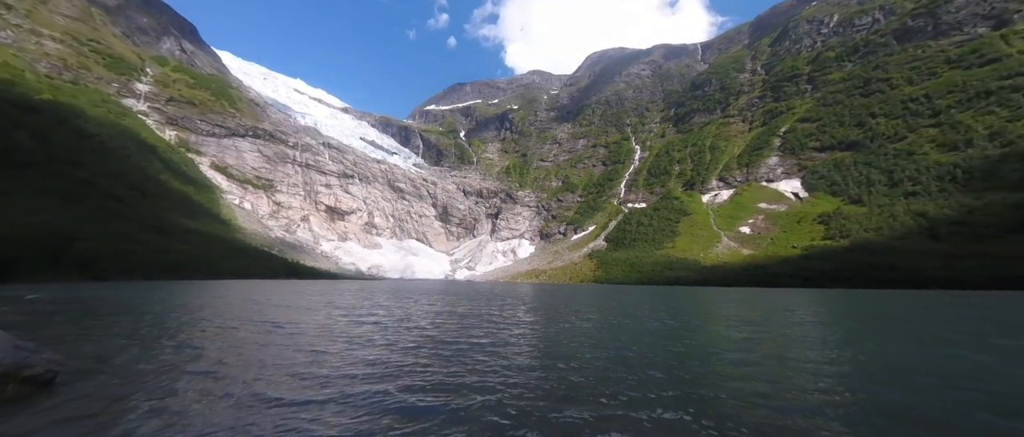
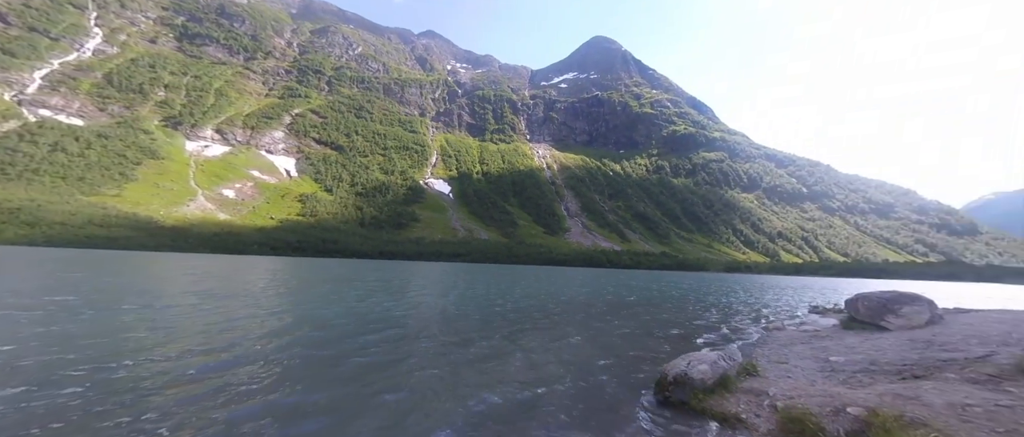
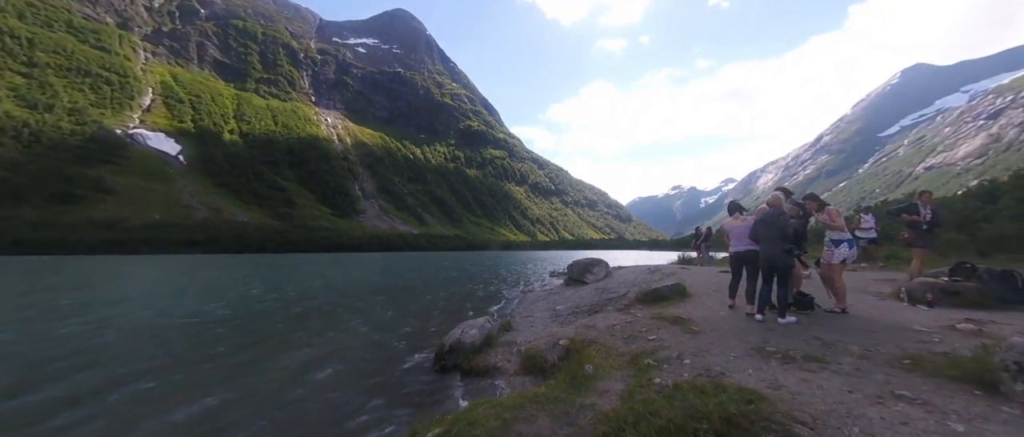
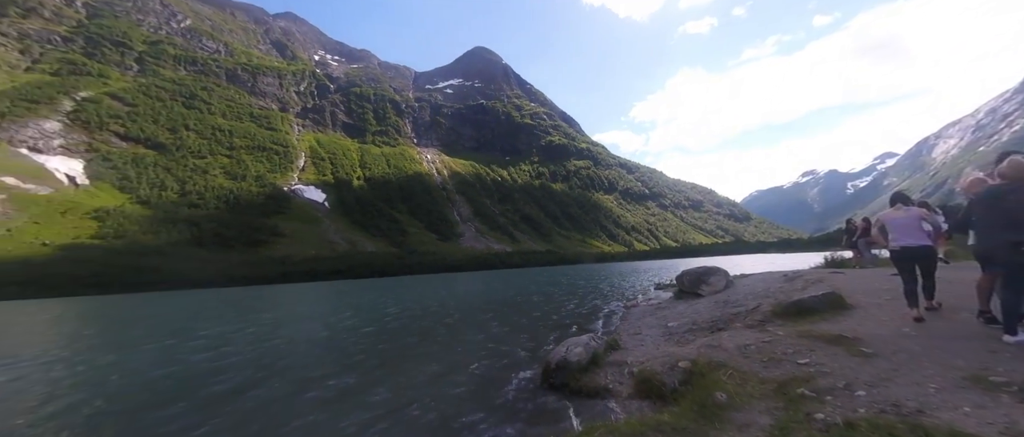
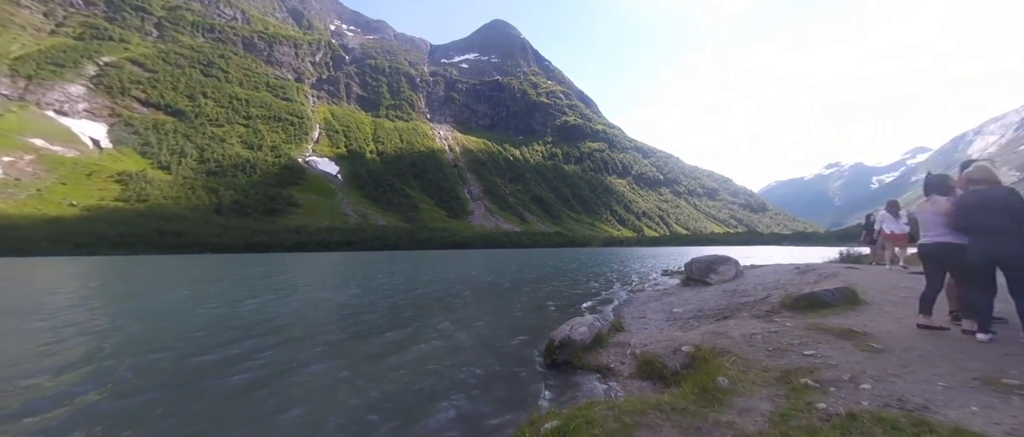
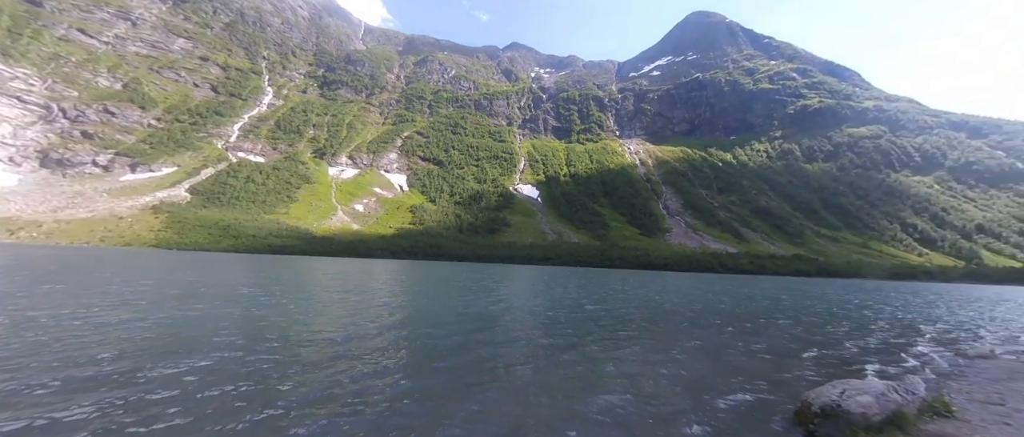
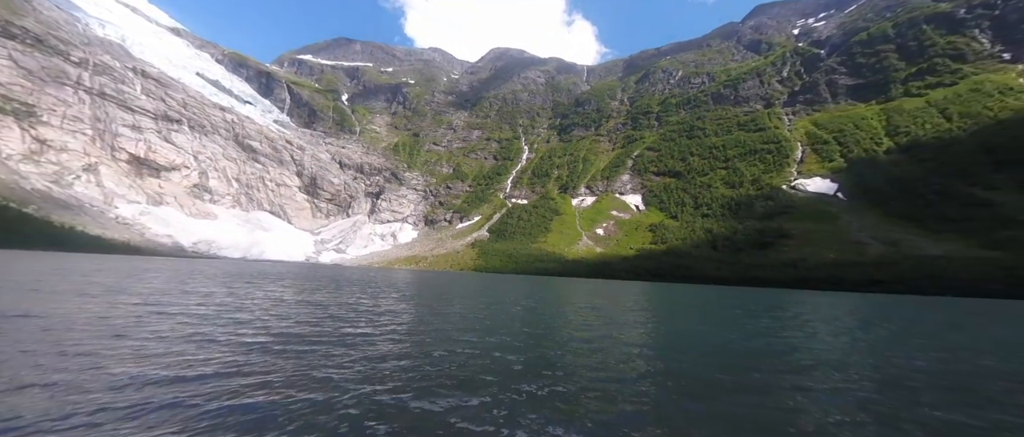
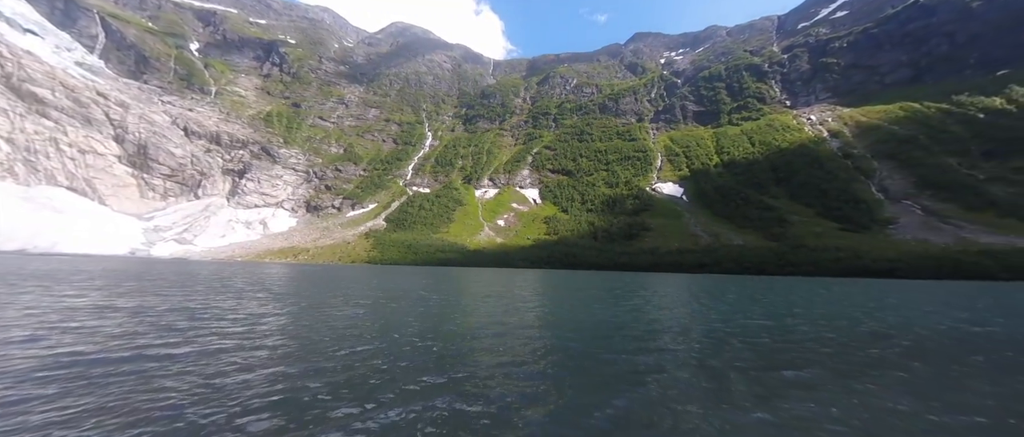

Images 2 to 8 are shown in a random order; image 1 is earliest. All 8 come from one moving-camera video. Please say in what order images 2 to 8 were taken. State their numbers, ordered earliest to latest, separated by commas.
7, 8, 6, 2, 5, 3, 4
